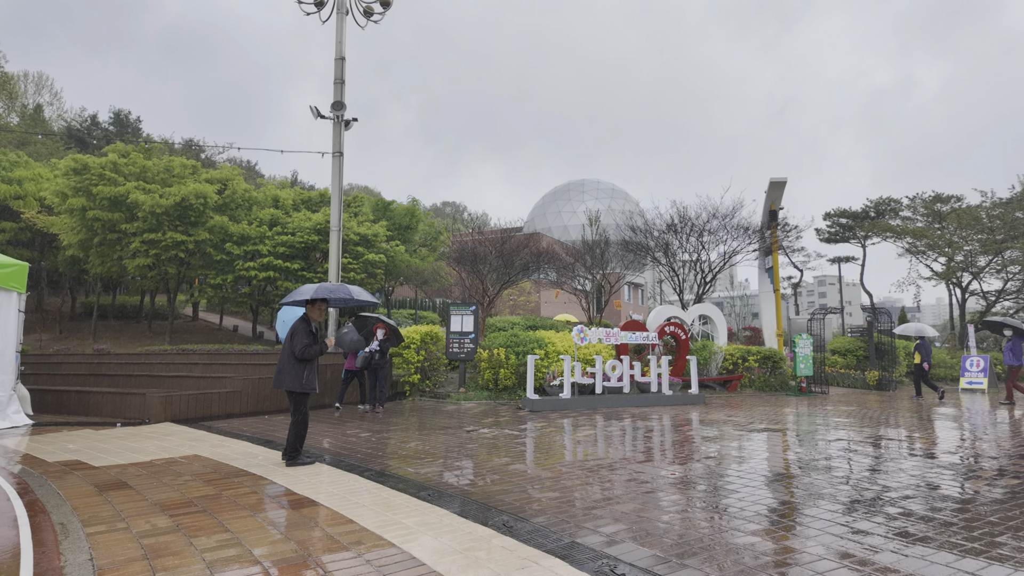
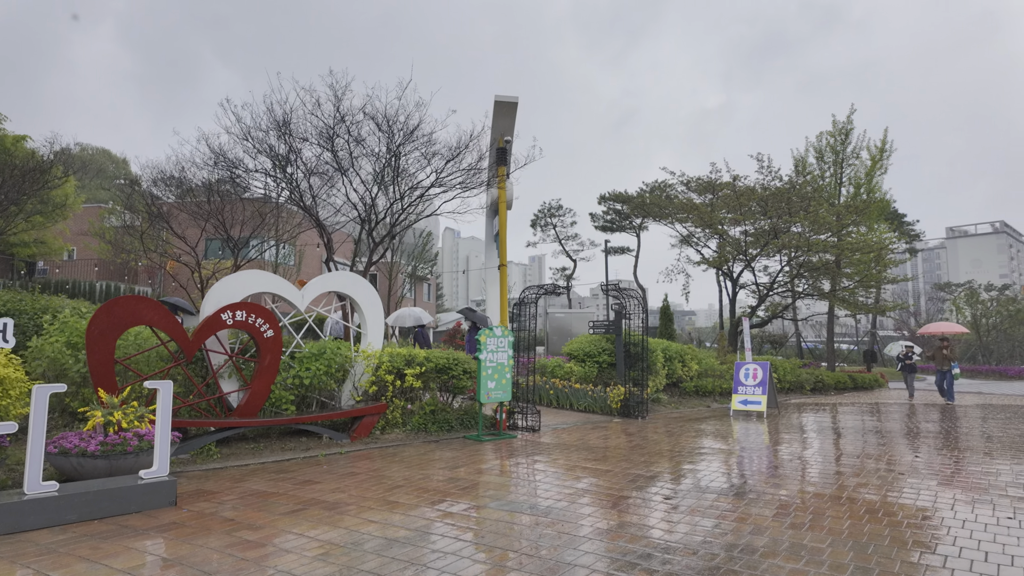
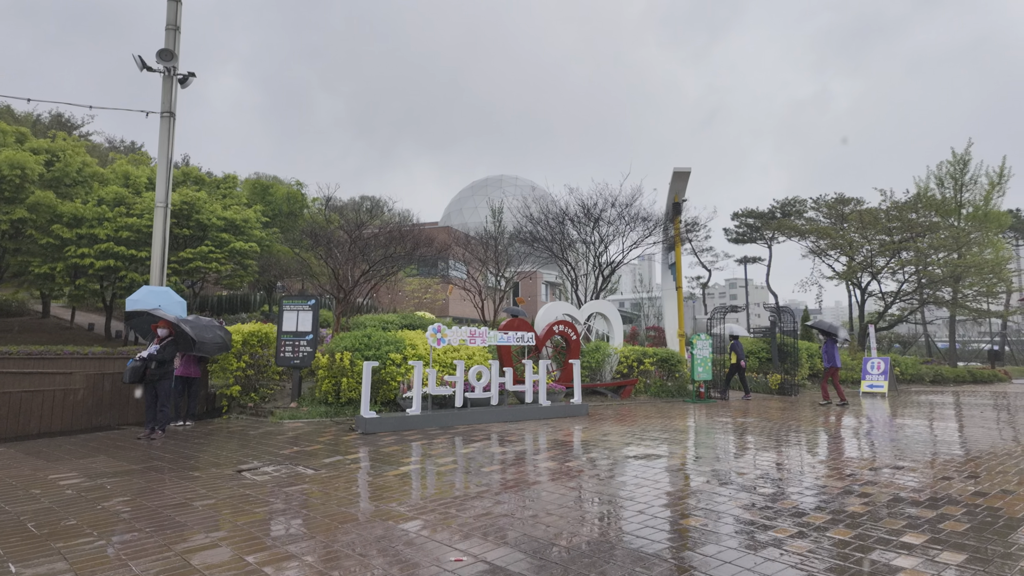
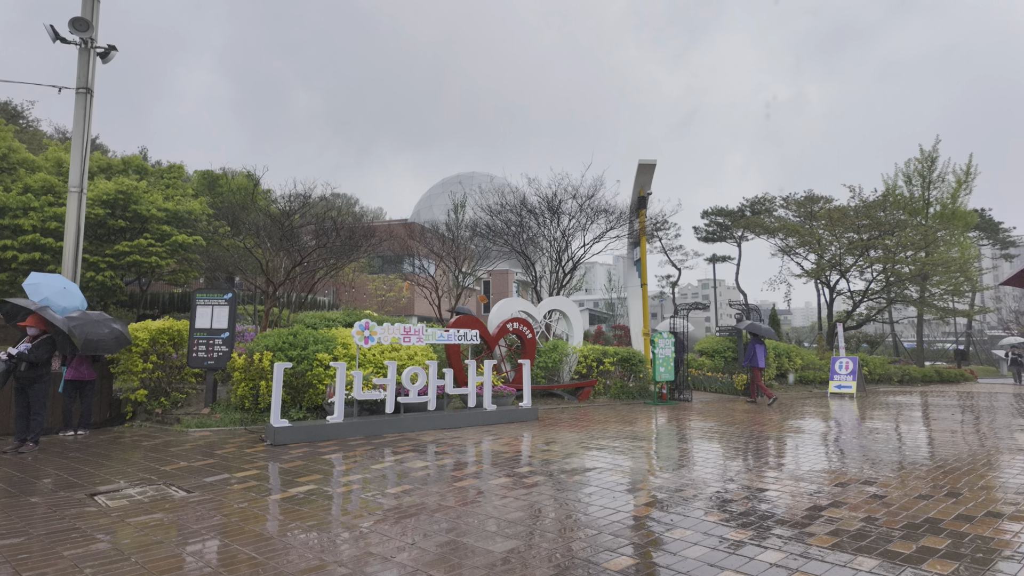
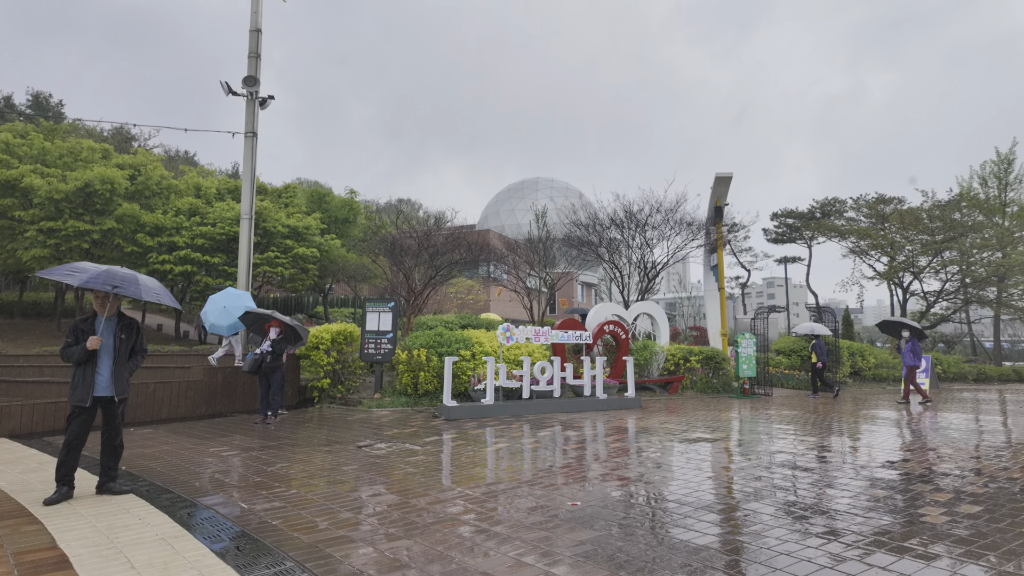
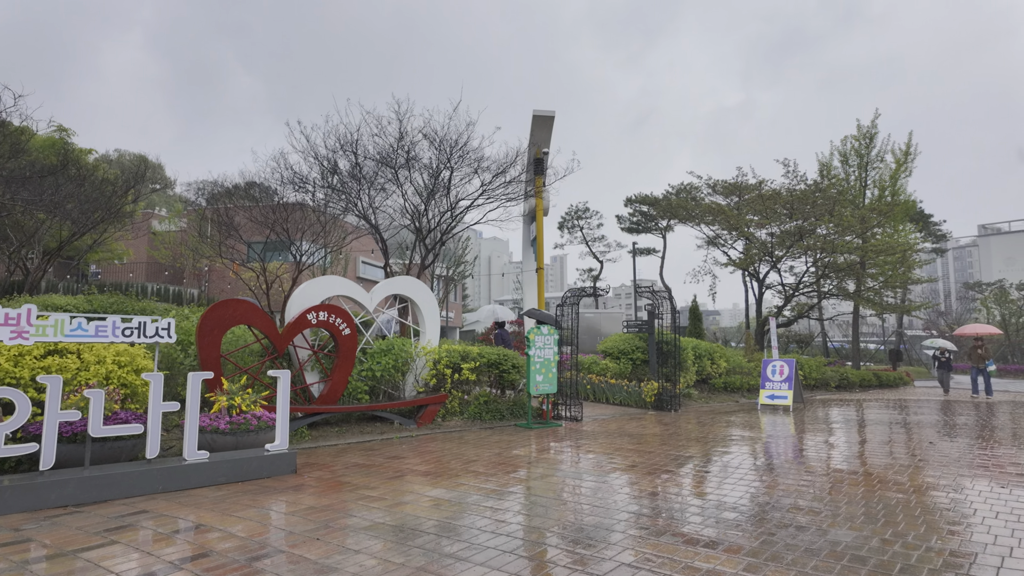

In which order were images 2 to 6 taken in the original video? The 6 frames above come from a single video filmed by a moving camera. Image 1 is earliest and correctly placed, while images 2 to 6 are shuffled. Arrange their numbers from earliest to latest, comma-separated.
5, 3, 4, 6, 2
